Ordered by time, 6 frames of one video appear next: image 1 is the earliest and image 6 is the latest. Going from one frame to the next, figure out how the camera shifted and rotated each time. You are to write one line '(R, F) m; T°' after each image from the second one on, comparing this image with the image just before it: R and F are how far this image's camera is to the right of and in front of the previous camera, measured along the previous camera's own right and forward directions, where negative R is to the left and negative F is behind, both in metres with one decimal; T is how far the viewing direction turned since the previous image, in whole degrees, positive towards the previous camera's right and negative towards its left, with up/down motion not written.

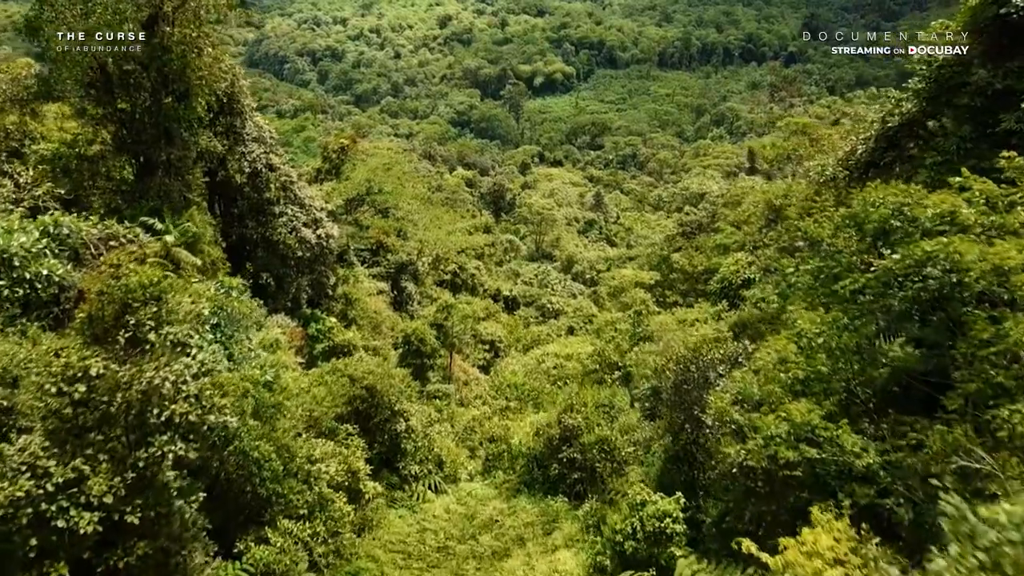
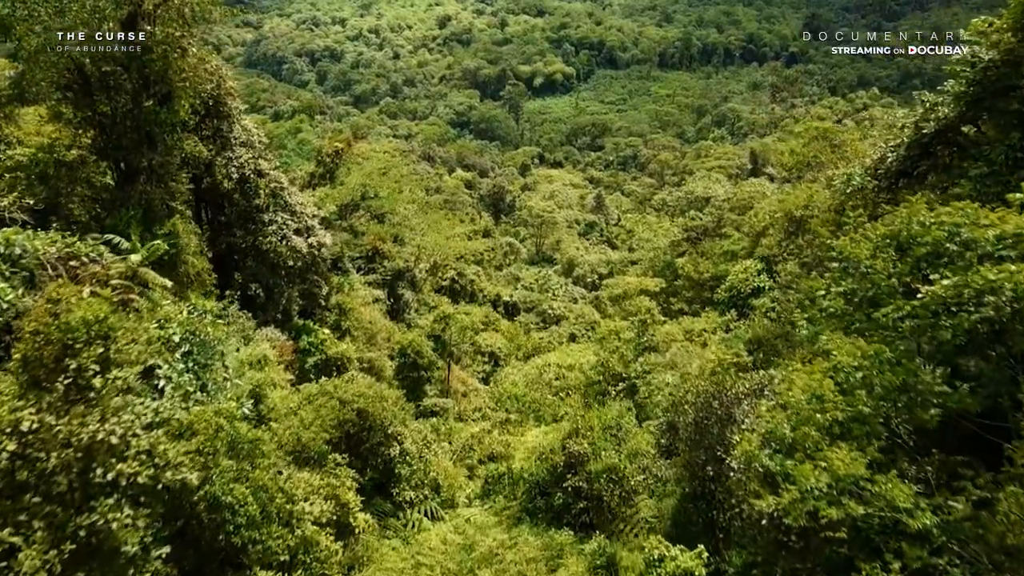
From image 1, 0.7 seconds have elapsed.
(0.0, +0.8) m; 0°
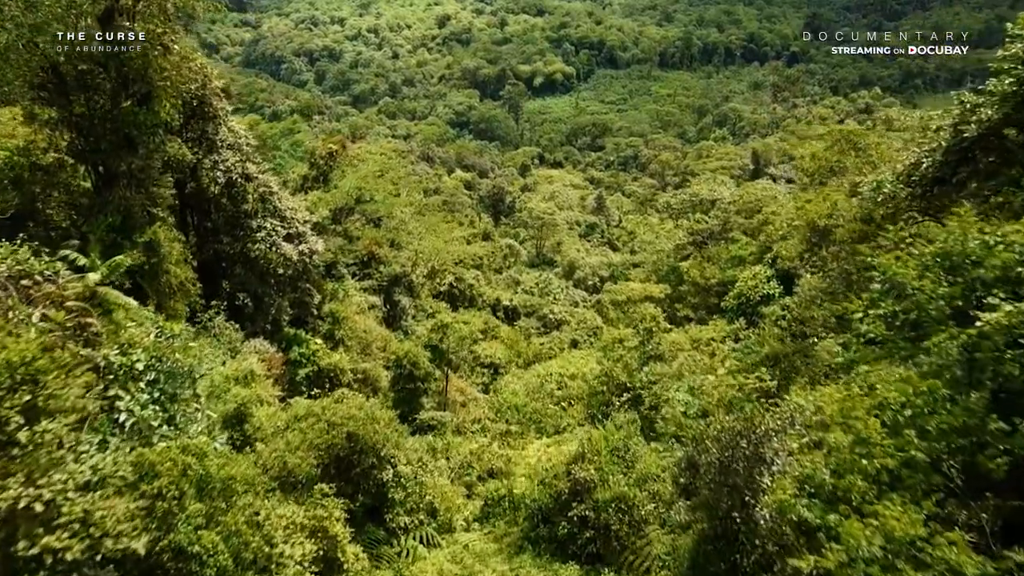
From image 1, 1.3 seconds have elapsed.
(0.0, +0.8) m; 0°
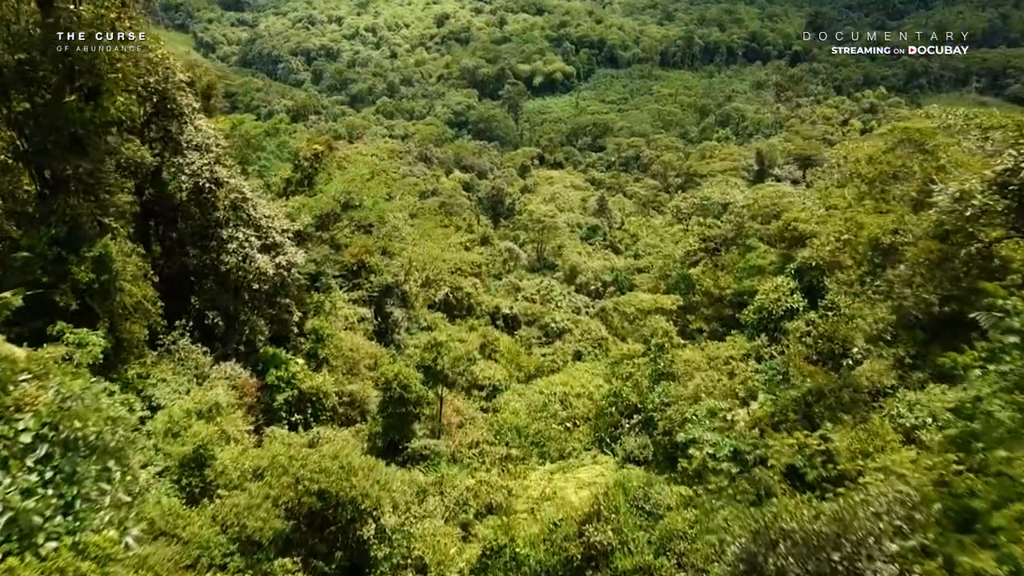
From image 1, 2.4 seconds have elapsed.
(0.0, +1.7) m; 0°
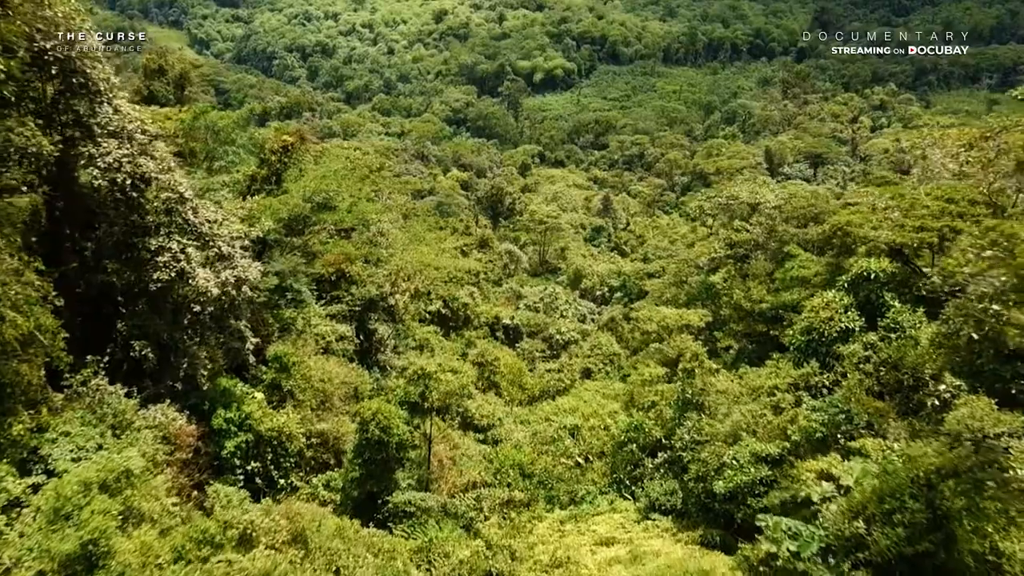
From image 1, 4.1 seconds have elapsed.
(-0.1, +3.0) m; 0°
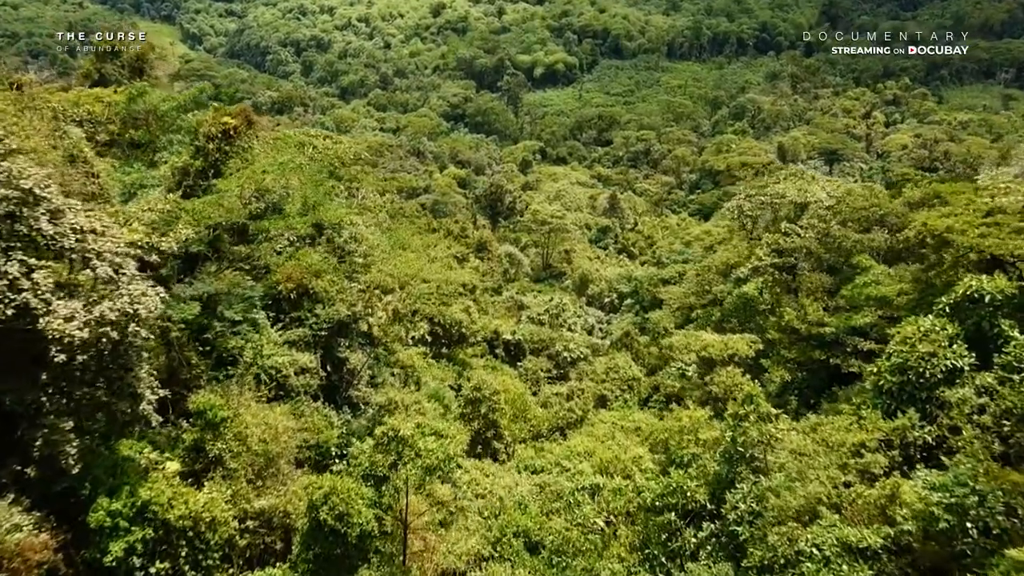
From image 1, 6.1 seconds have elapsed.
(-0.1, +3.8) m; 0°
